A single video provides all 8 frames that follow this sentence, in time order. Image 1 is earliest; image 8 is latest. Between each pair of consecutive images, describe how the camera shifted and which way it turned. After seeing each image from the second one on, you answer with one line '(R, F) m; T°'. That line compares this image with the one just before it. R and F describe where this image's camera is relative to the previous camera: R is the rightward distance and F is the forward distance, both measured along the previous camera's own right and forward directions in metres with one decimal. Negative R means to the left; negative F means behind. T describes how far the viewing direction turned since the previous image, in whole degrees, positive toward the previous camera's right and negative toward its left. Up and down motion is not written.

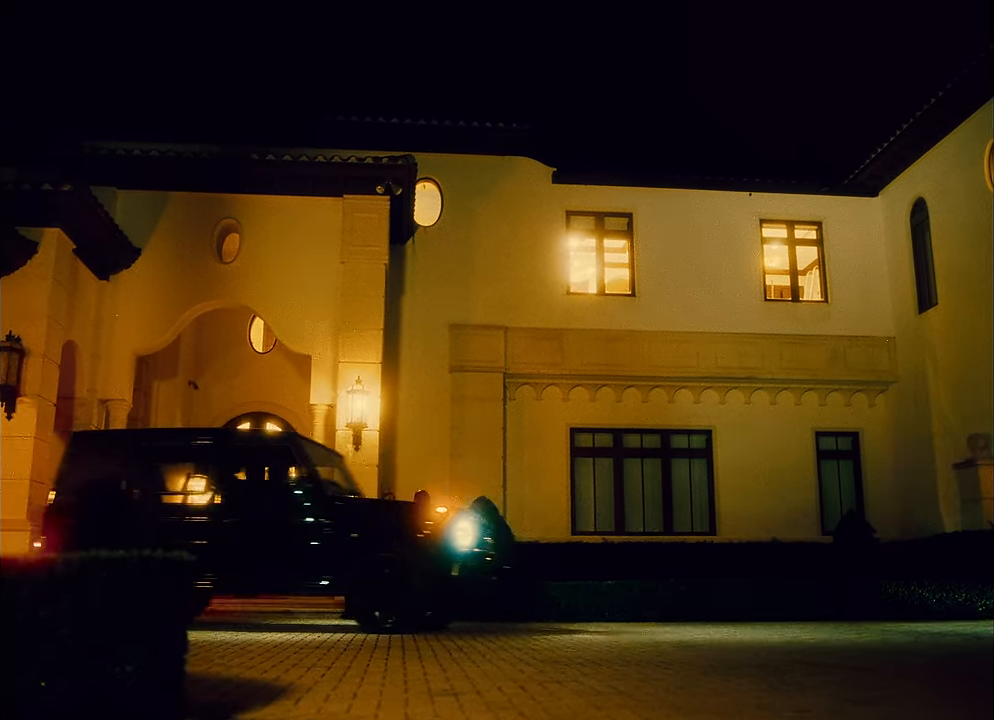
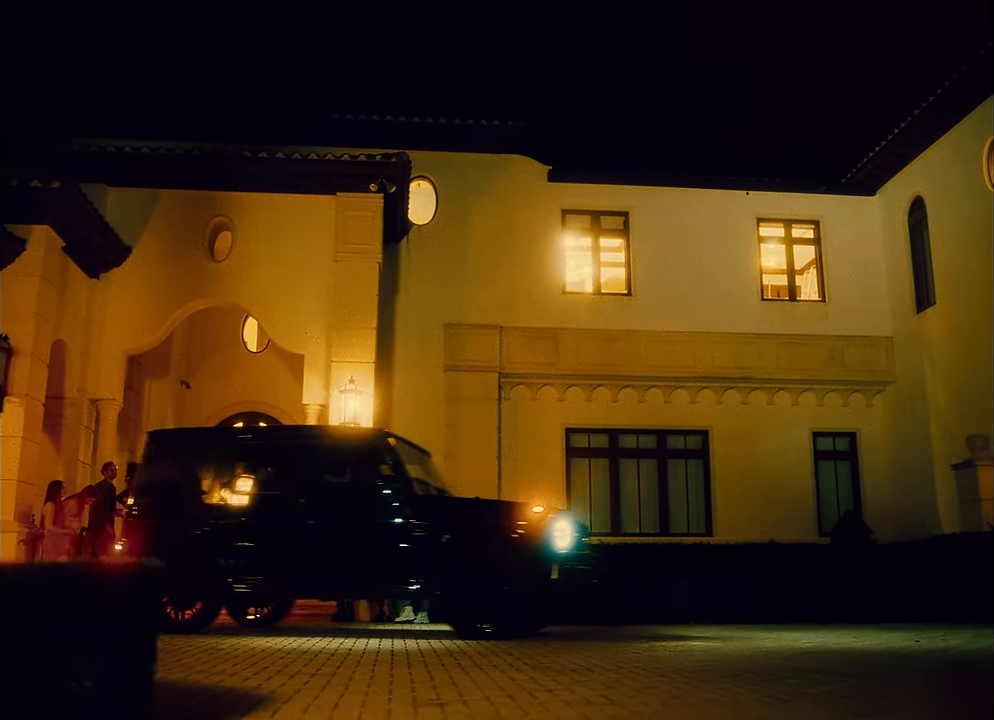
(0.0, +0.2) m; 0°
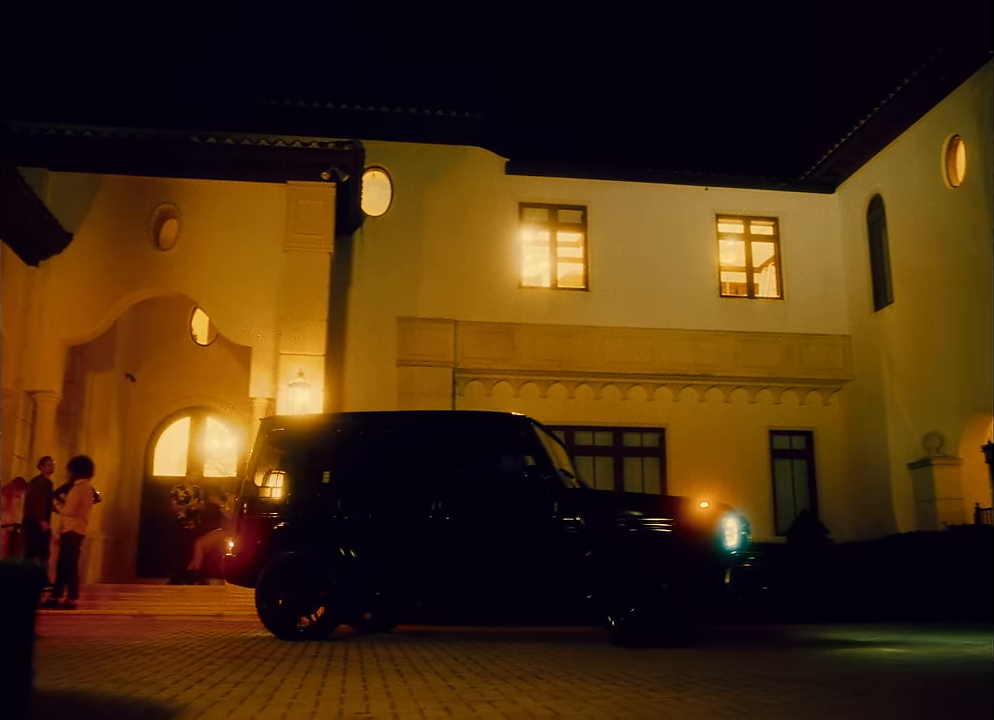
(+0.1, +0.3) m; +2°
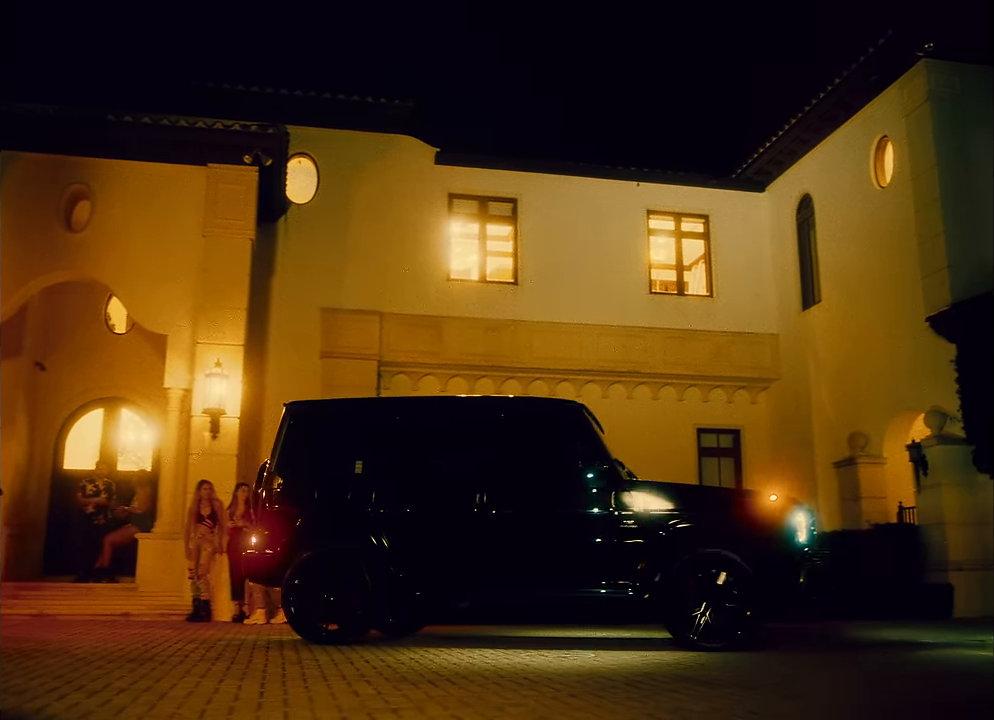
(+0.1, +0.3) m; +4°
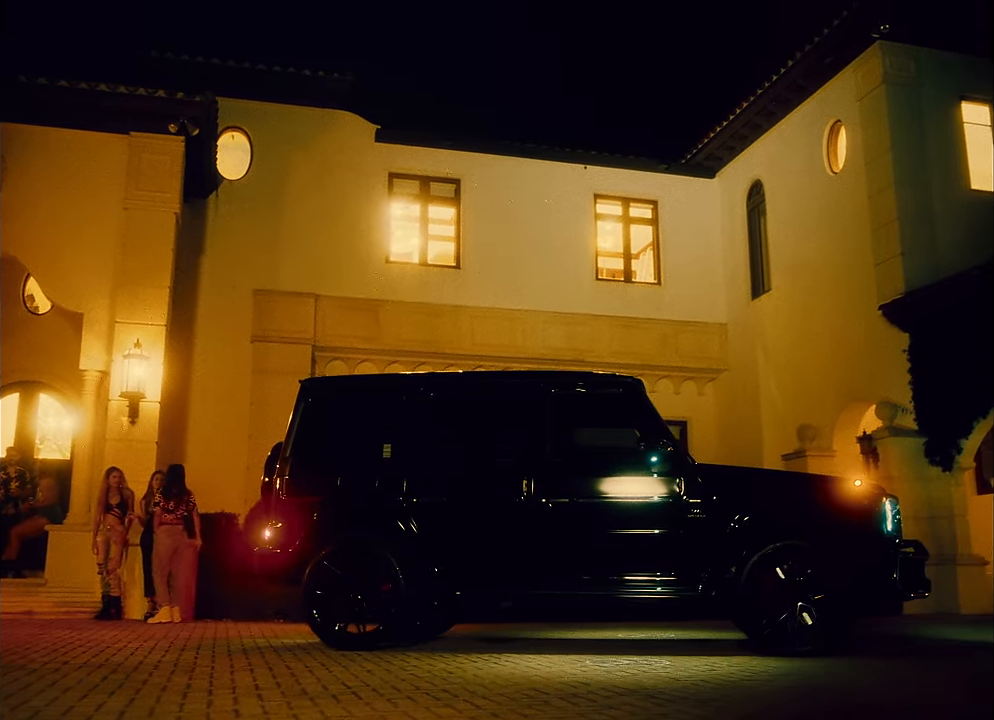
(+0.1, +0.6) m; +3°
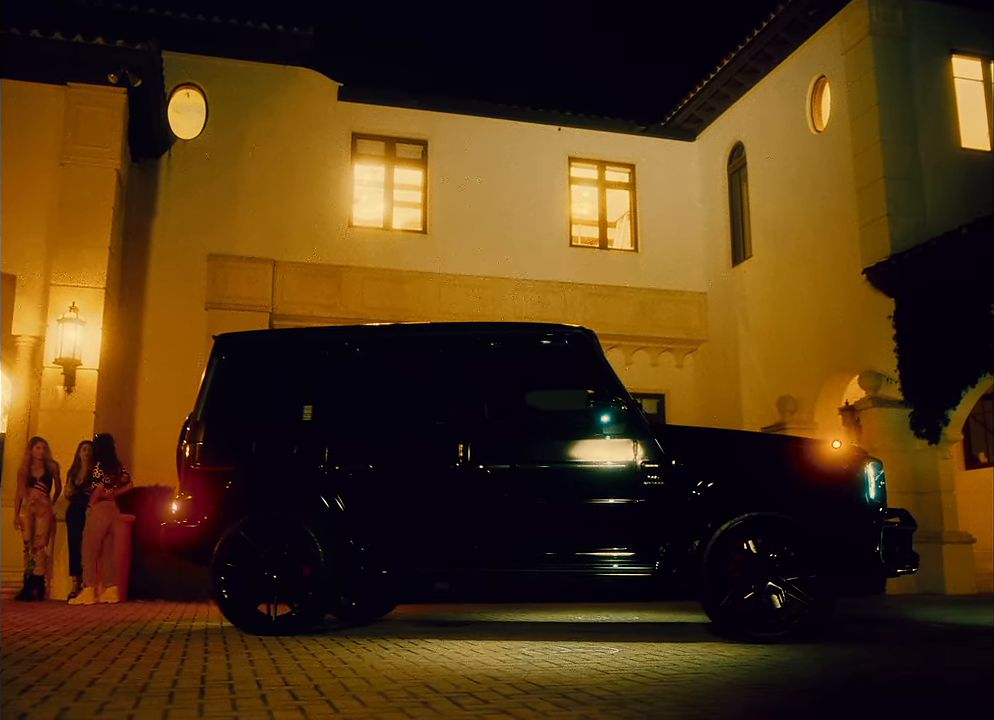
(+0.4, +0.8) m; 0°
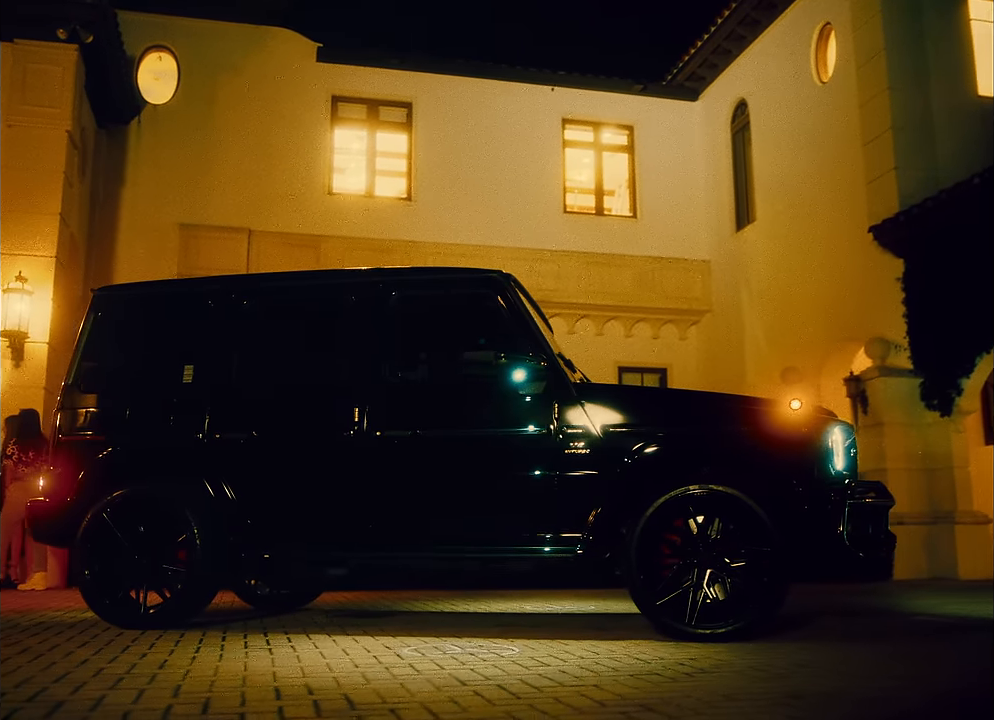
(+0.6, +0.8) m; -2°
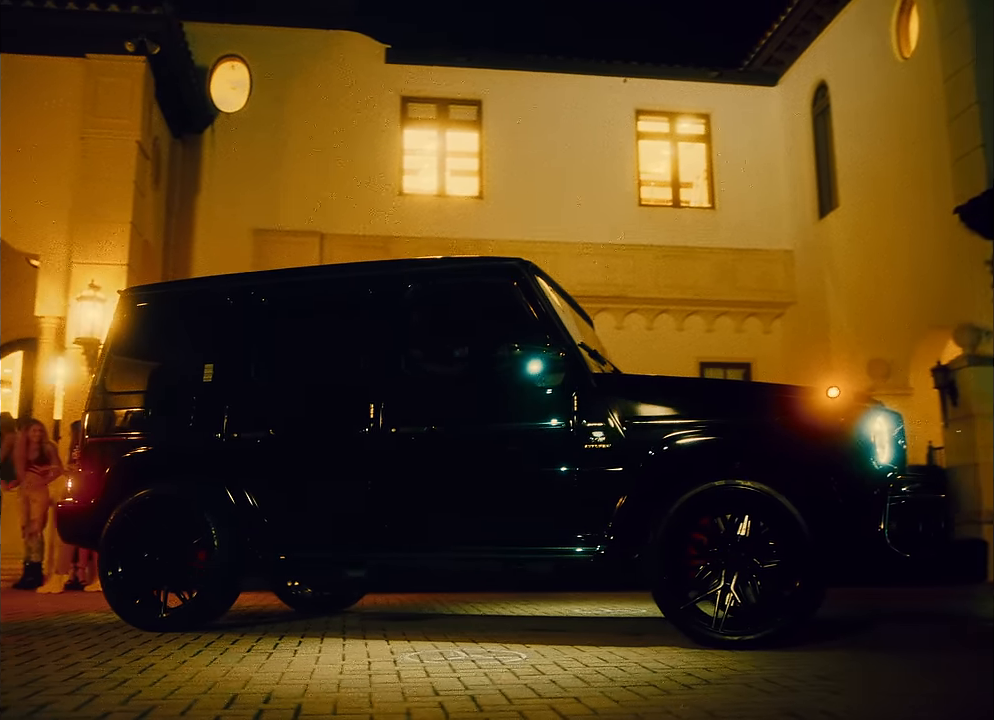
(+0.4, +0.2) m; -5°
